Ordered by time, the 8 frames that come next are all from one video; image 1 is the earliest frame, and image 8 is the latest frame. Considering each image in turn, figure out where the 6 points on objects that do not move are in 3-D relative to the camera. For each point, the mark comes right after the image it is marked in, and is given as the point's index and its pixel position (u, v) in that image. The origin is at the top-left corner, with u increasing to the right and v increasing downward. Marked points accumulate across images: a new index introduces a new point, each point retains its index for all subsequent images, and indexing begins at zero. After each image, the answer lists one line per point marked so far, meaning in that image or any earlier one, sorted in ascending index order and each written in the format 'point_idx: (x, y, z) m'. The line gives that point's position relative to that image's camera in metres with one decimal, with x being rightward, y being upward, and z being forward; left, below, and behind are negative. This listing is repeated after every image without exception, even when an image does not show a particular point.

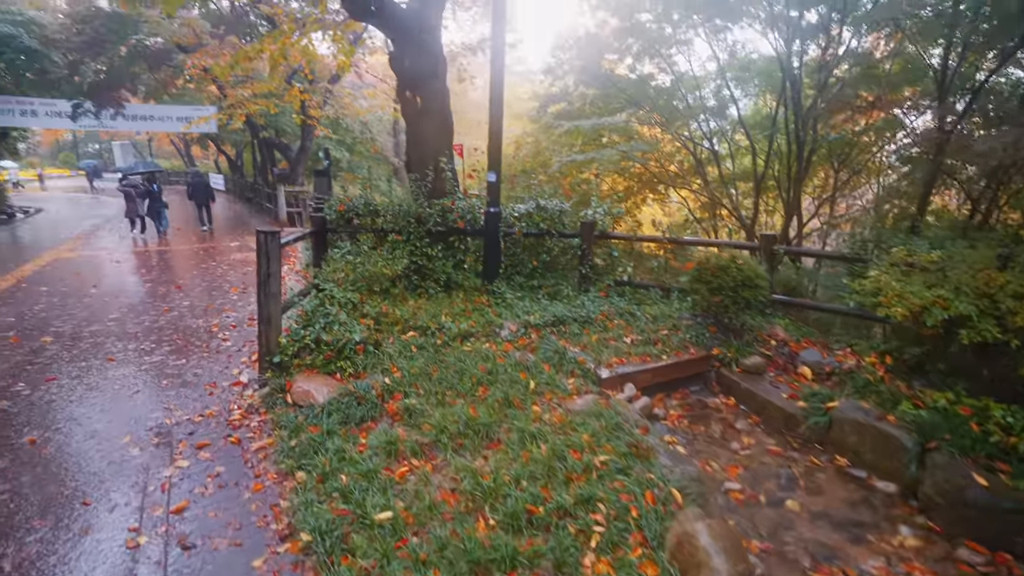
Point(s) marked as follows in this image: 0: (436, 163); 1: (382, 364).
0: (-0.8, +1.4, +6.1) m
1: (-0.8, -0.5, +3.6) m
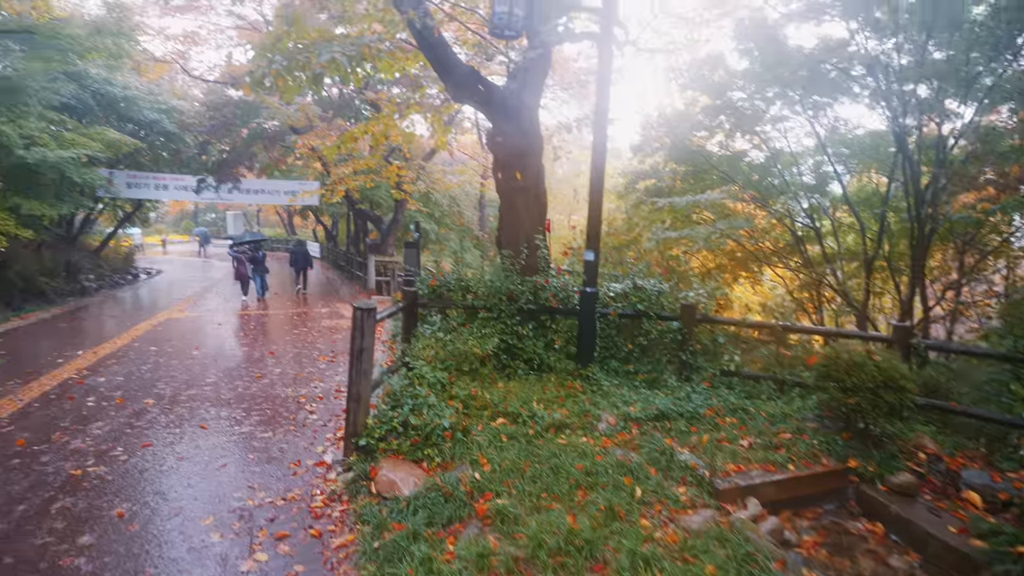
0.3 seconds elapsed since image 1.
0: (+0.2, +0.5, +6.0) m
1: (-0.2, -1.0, +3.4) m
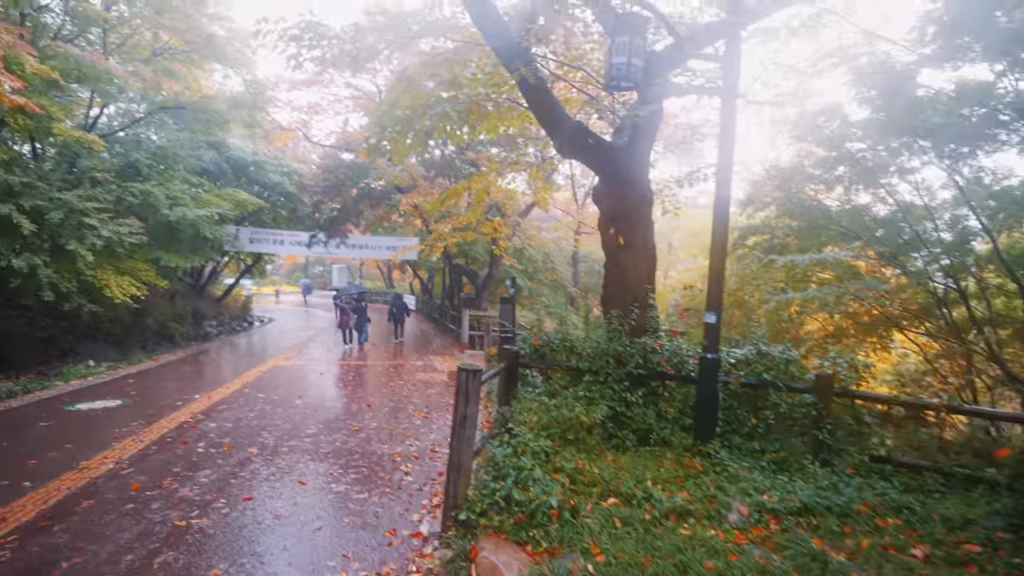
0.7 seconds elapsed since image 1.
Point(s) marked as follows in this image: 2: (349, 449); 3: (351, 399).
0: (+1.3, -0.1, +5.7) m
1: (+0.4, -1.4, +3.0) m
2: (-1.5, -1.5, +5.3) m
3: (-2.2, -1.6, +7.7) m
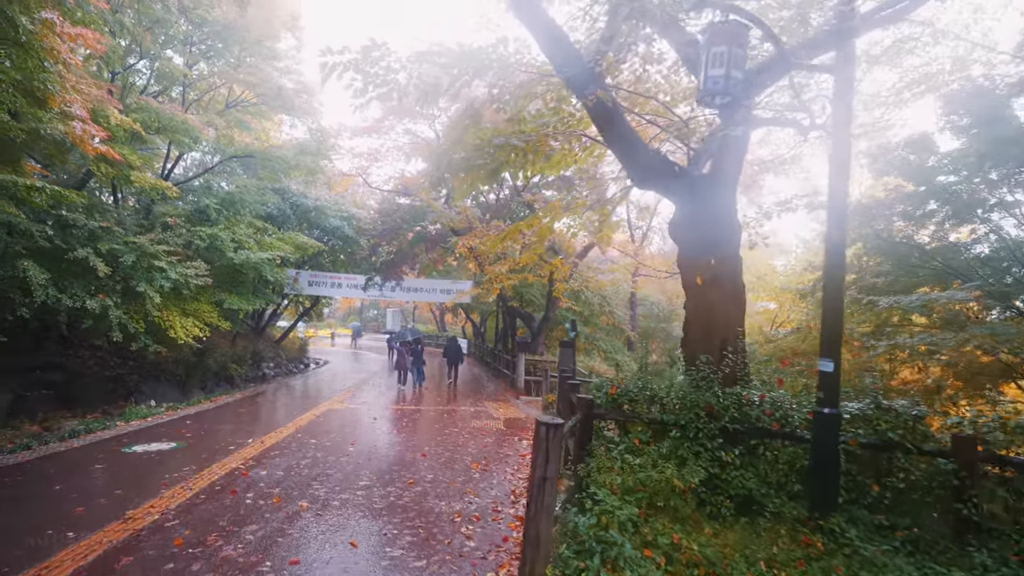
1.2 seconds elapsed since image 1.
0: (+1.9, -0.5, +5.1) m
1: (+0.8, -1.5, +2.4) m
2: (-0.9, -1.9, +4.8) m
3: (-1.4, -2.1, +7.4) m
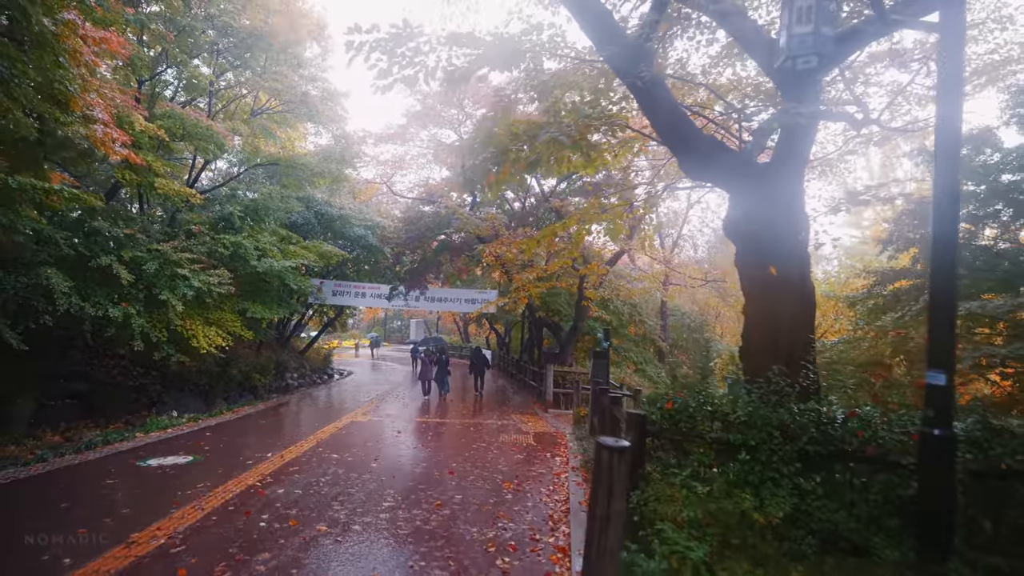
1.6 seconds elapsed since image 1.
0: (+2.2, -0.5, +4.6) m
1: (+1.0, -1.5, +1.9) m
2: (-0.6, -1.9, +4.4) m
3: (-1.0, -2.2, +6.9) m
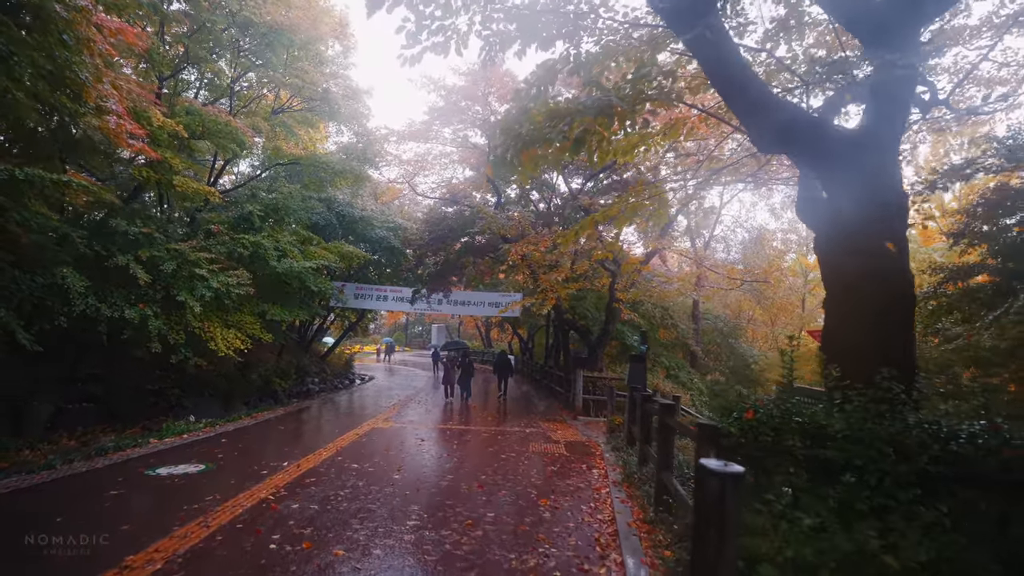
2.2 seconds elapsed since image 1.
0: (+2.5, -0.5, +3.9) m
1: (+1.2, -1.4, +1.3) m
2: (-0.3, -1.8, +3.8) m
3: (-0.6, -2.1, +6.4) m
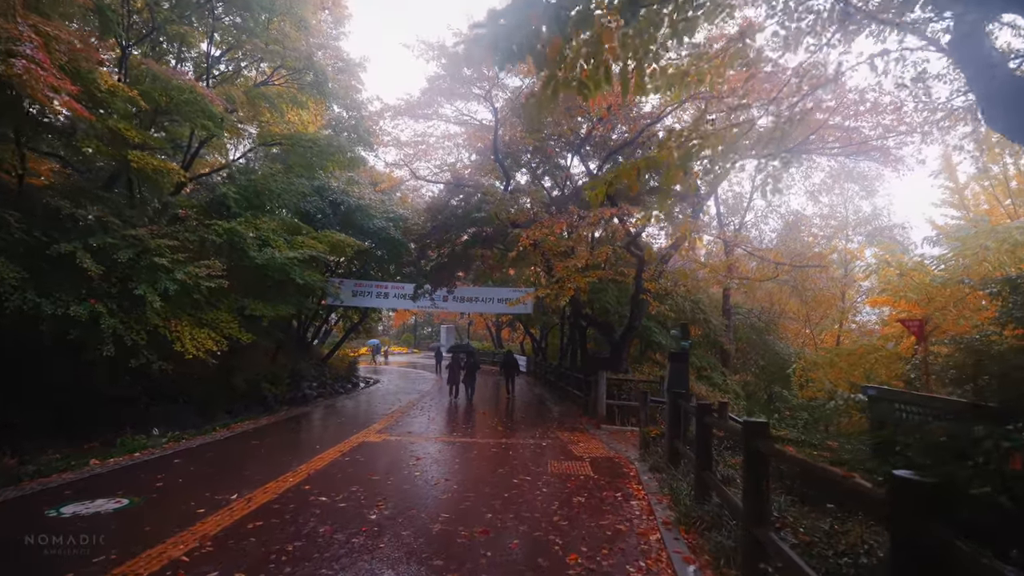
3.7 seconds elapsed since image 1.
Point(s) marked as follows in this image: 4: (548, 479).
0: (+2.6, -0.2, +2.4) m
1: (+1.2, -1.2, -0.2) m
2: (-0.3, -1.6, +2.3) m
3: (-0.5, -2.0, +4.8) m
4: (+0.4, -2.2, +6.3) m
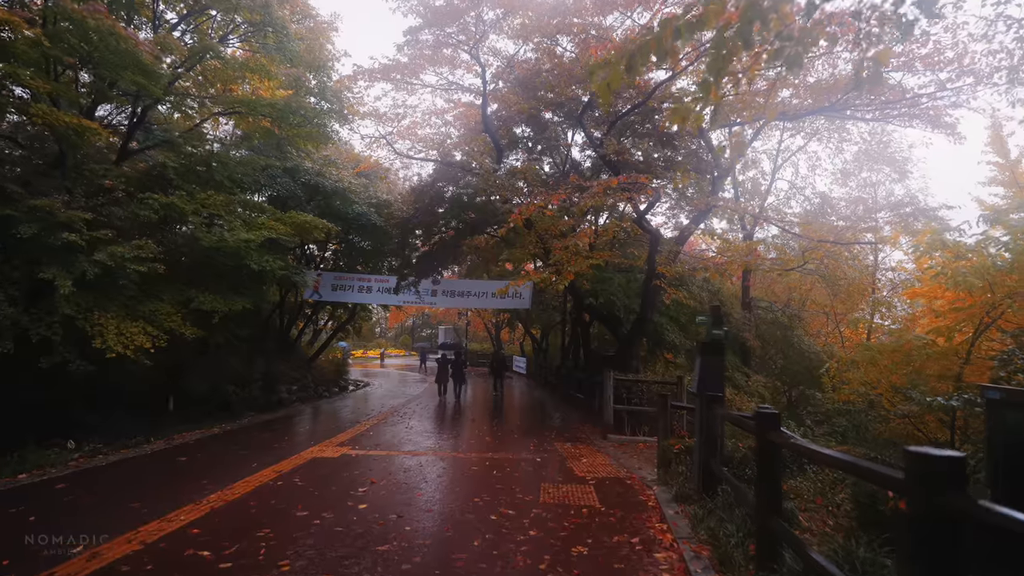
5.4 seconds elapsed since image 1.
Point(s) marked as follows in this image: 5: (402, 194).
0: (+2.4, +0.1, +0.7) m
1: (+1.0, -0.9, -1.9) m
2: (-0.5, -1.4, +0.7) m
3: (-0.7, -1.7, +3.2) m
4: (+0.2, -1.9, +4.7) m
5: (-3.0, +2.6, +15.5) m
